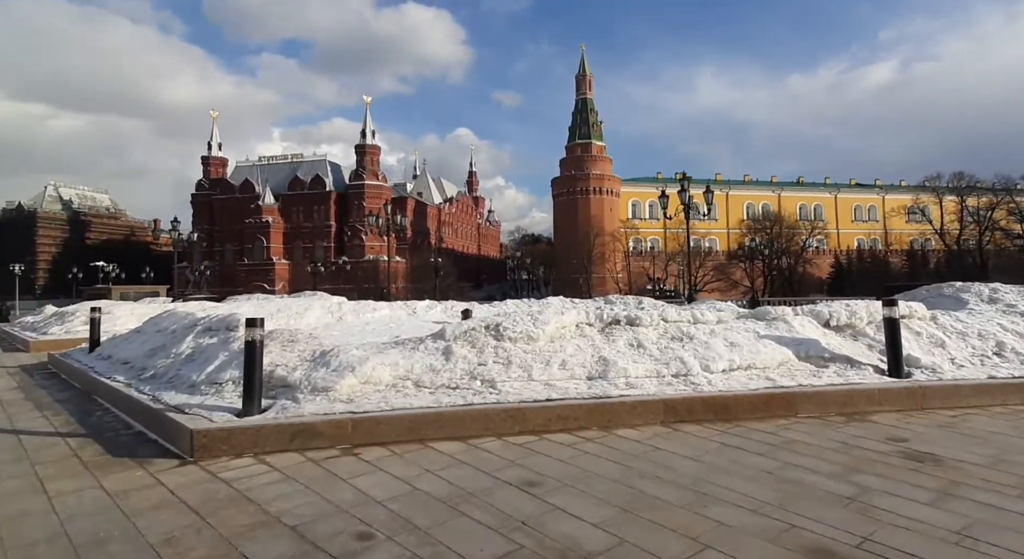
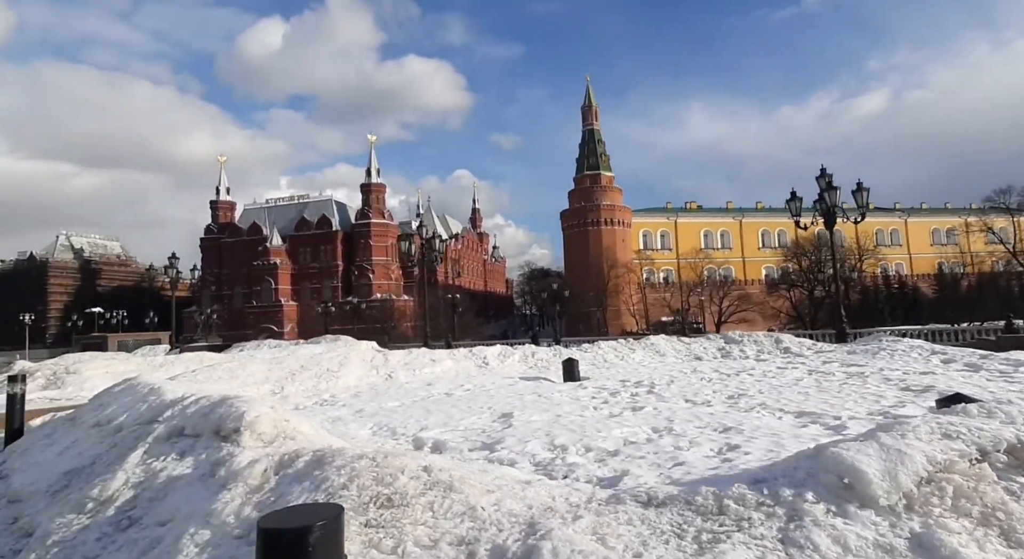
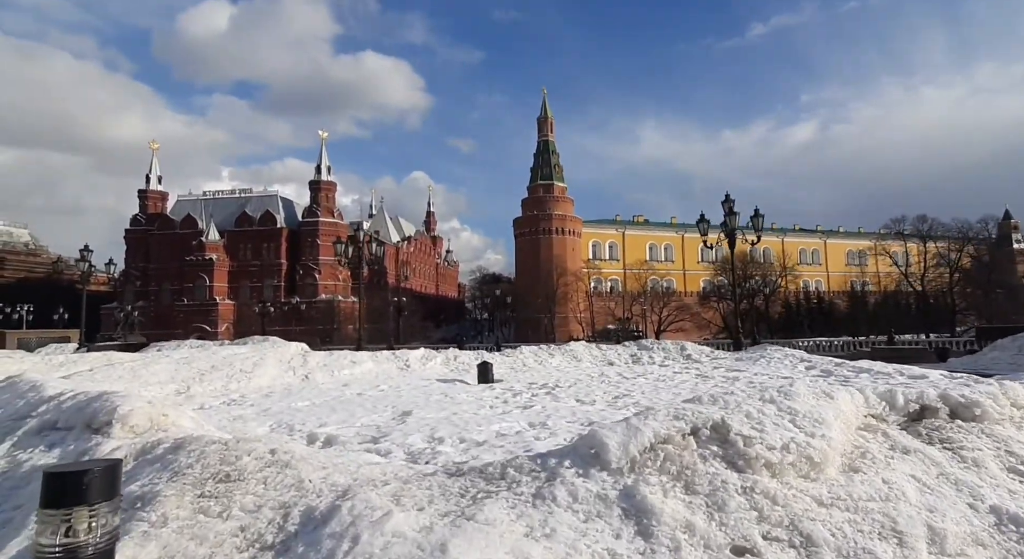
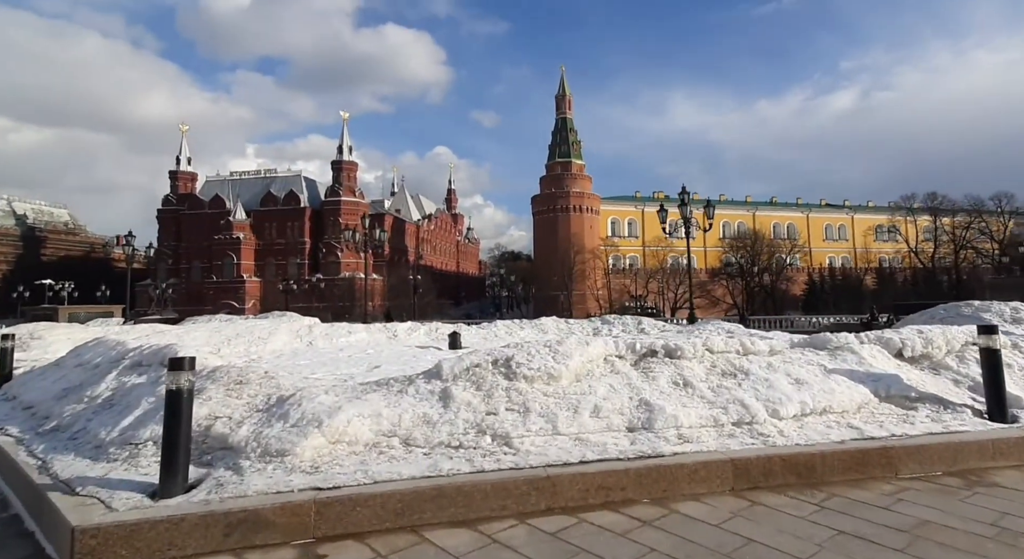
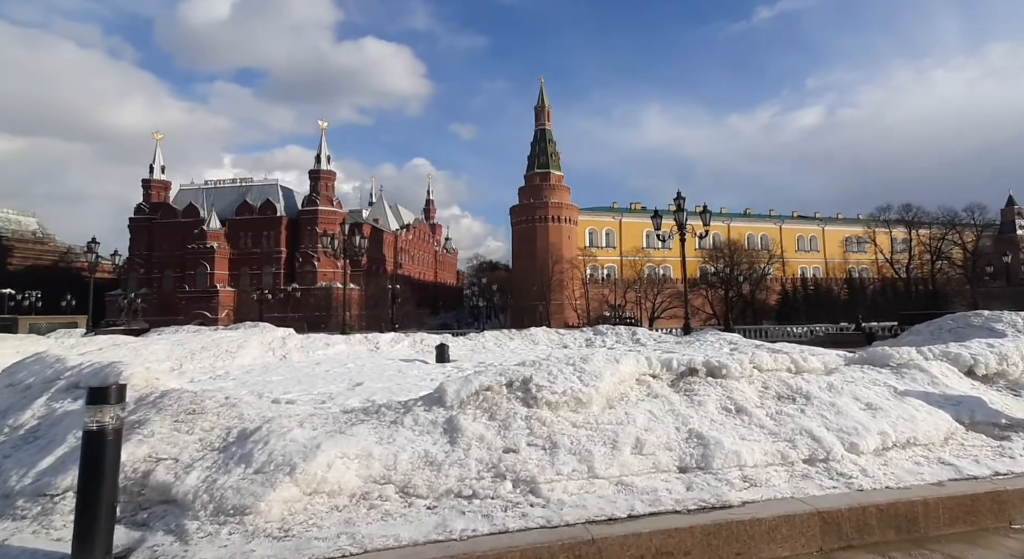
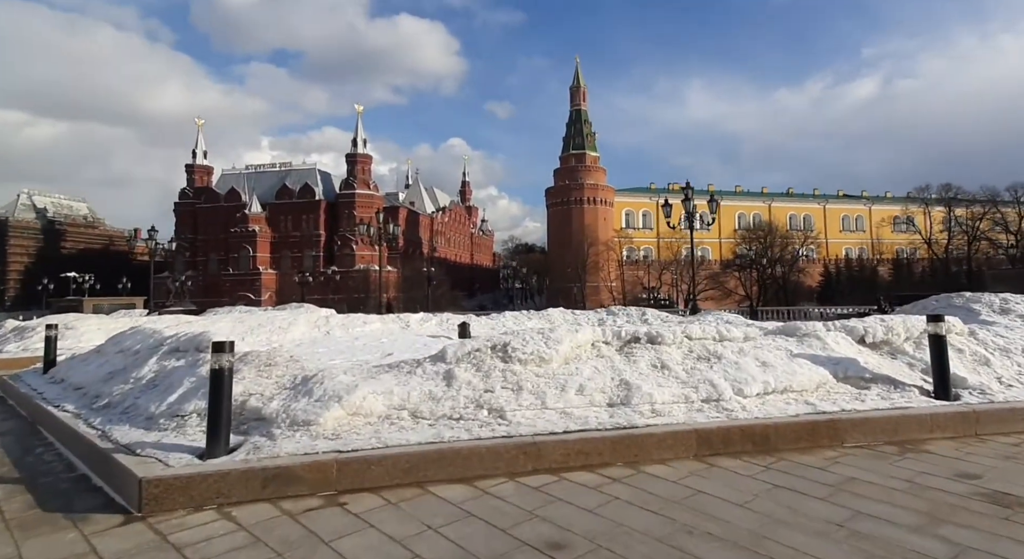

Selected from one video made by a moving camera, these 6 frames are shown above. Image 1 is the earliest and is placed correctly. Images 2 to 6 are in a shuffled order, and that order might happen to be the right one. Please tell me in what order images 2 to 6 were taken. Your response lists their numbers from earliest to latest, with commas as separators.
6, 4, 5, 3, 2
